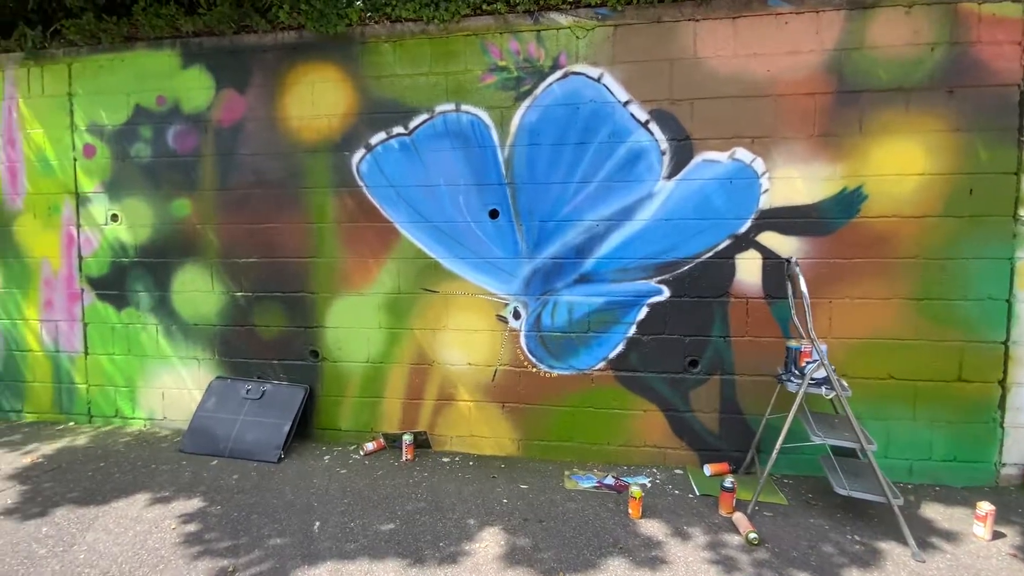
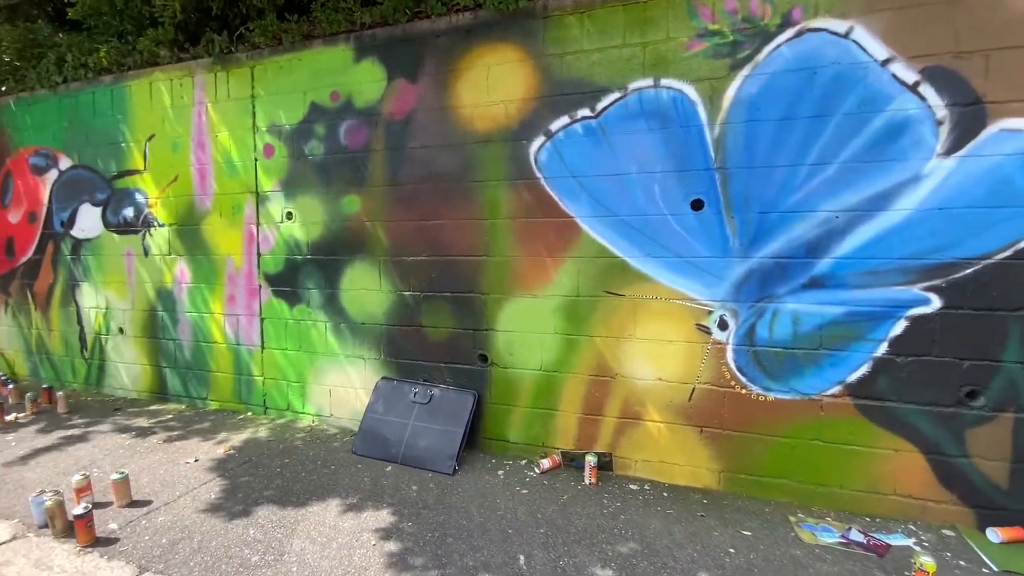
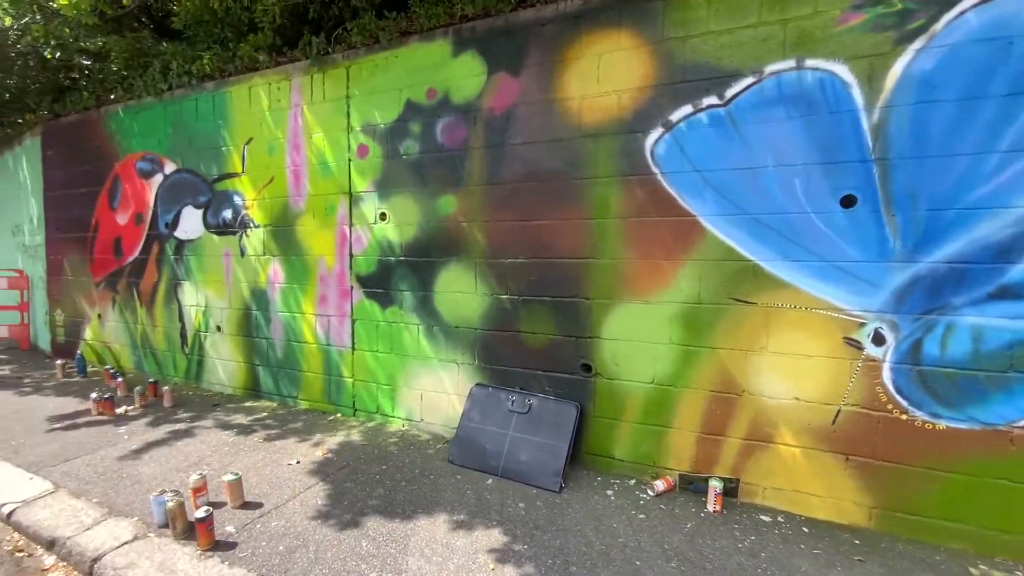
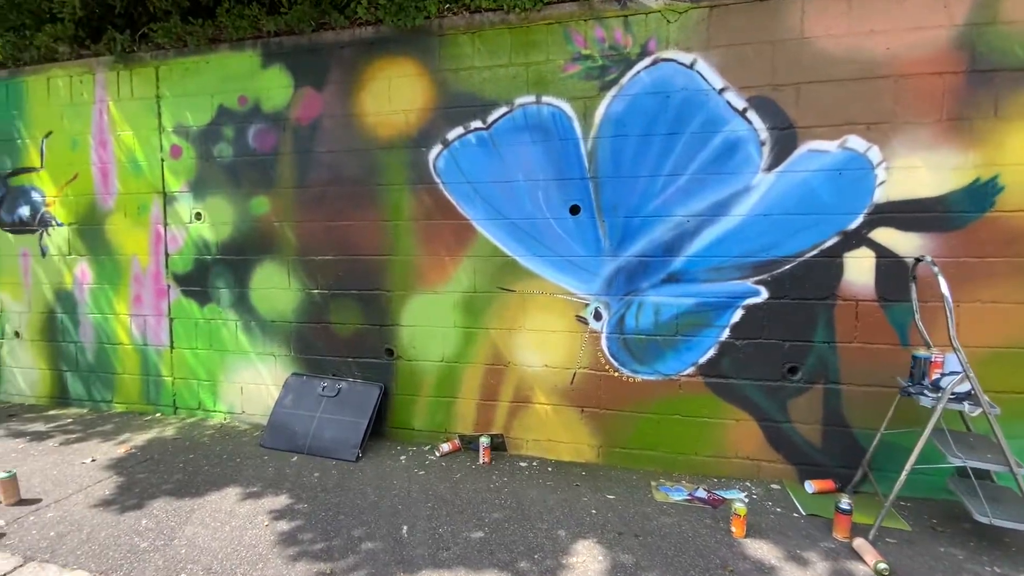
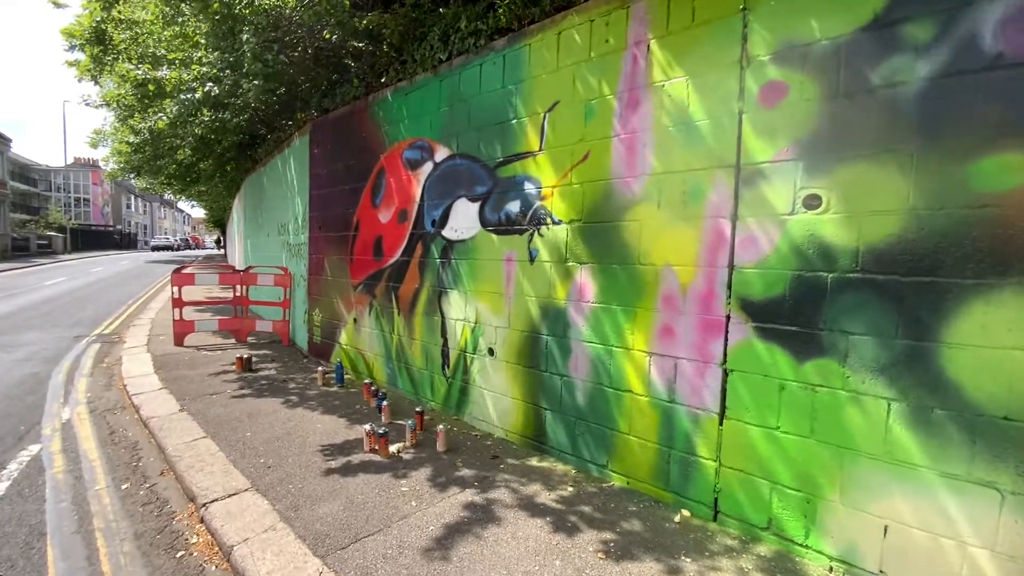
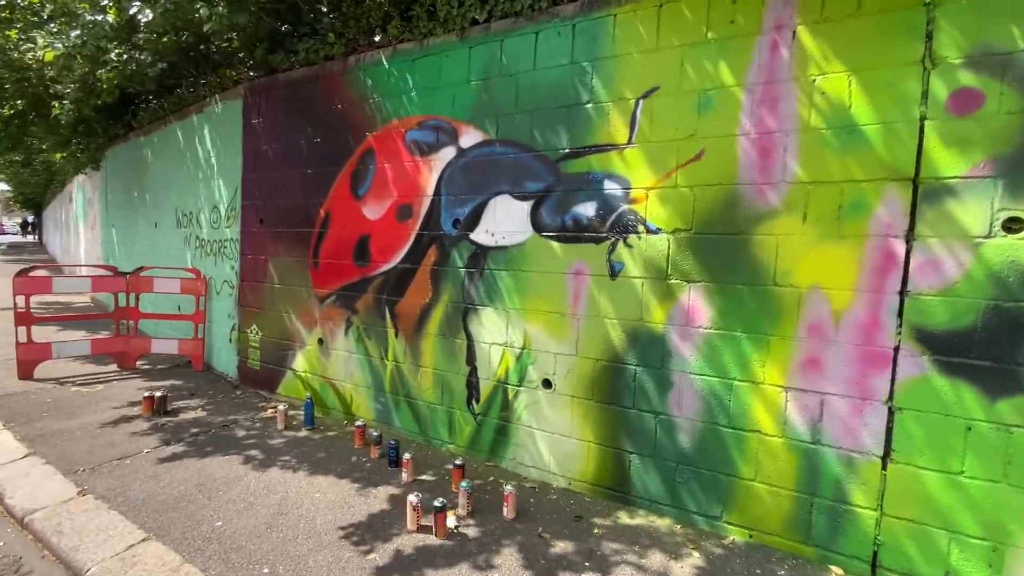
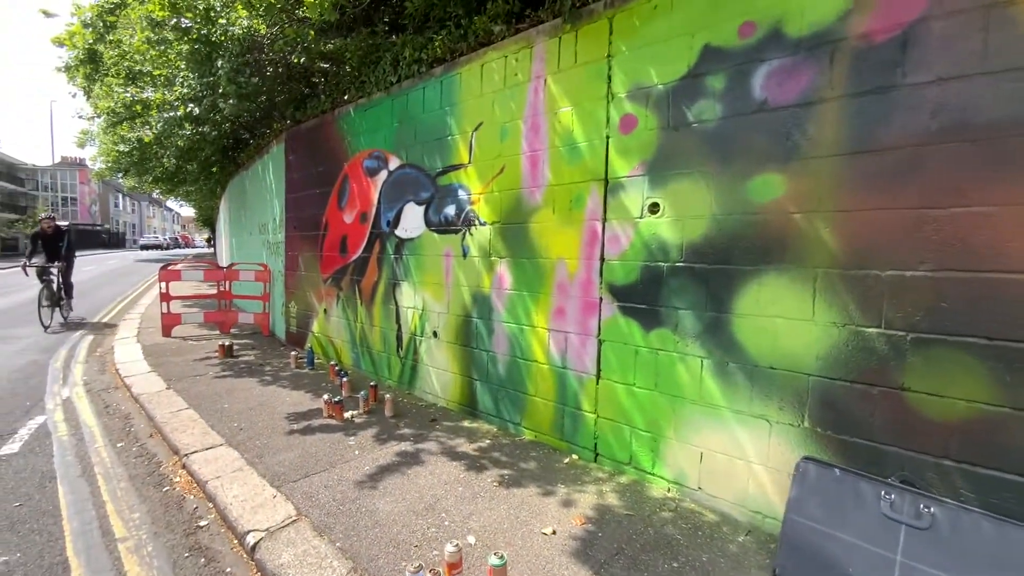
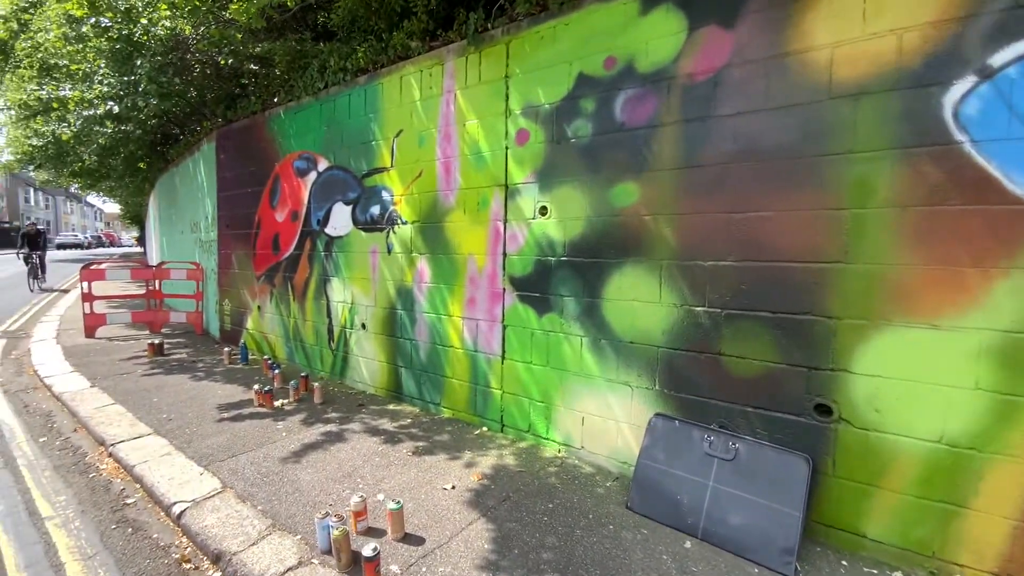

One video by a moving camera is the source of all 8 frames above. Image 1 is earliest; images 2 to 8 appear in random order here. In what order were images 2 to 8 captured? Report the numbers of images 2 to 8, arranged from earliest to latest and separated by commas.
4, 2, 3, 8, 7, 5, 6
